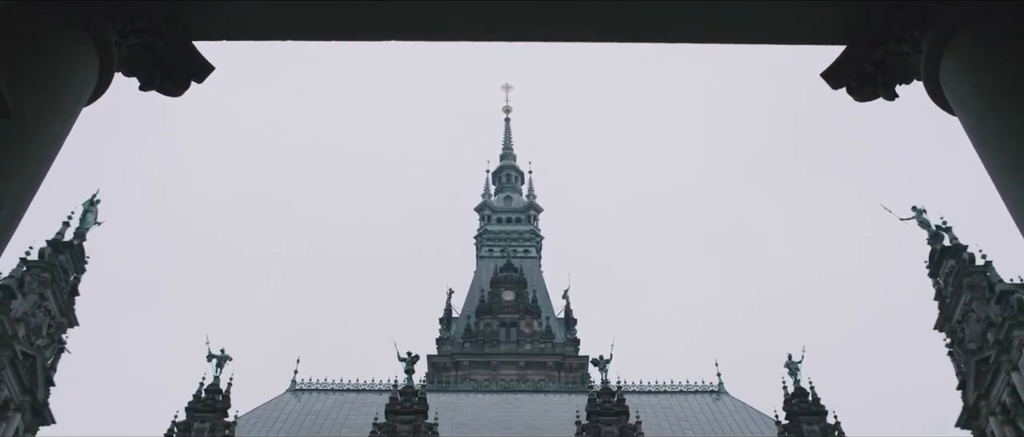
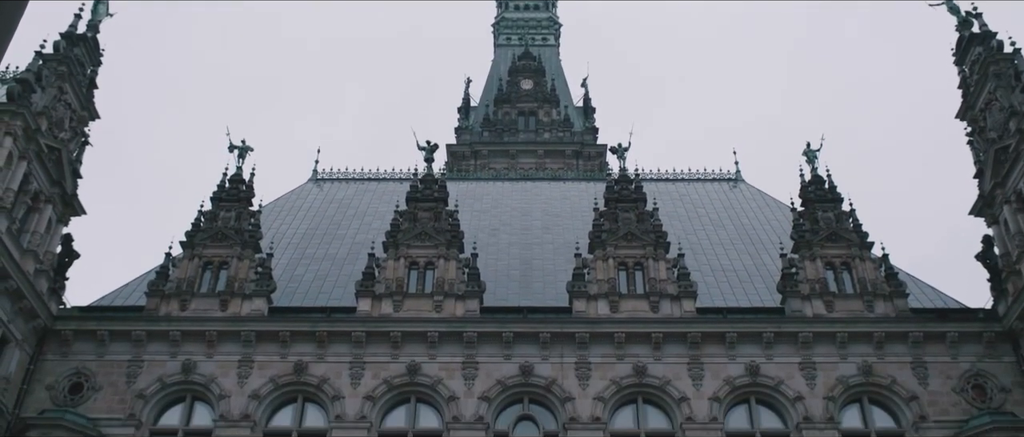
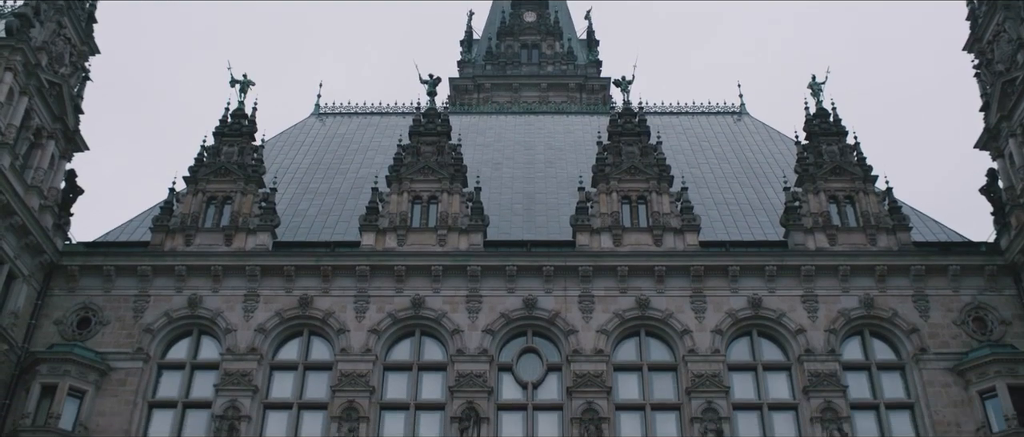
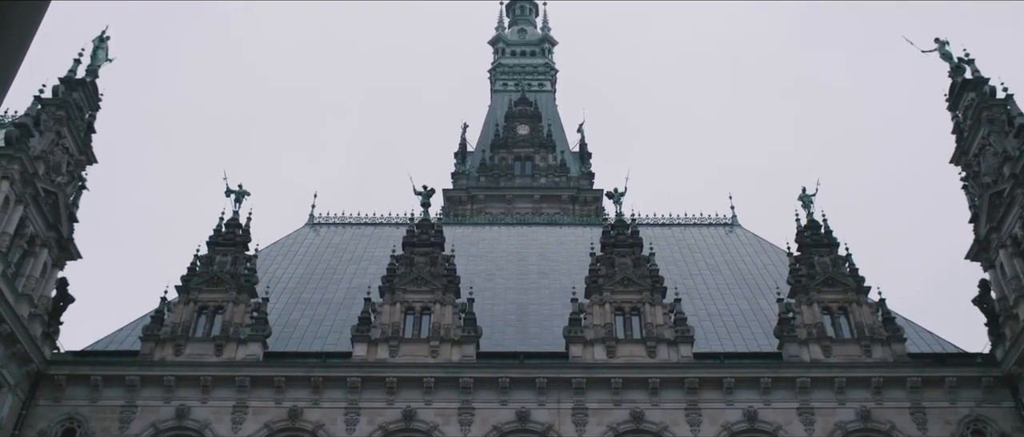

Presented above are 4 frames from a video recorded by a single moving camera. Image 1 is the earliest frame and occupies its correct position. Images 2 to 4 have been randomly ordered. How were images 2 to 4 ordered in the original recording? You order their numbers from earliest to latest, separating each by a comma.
4, 2, 3
